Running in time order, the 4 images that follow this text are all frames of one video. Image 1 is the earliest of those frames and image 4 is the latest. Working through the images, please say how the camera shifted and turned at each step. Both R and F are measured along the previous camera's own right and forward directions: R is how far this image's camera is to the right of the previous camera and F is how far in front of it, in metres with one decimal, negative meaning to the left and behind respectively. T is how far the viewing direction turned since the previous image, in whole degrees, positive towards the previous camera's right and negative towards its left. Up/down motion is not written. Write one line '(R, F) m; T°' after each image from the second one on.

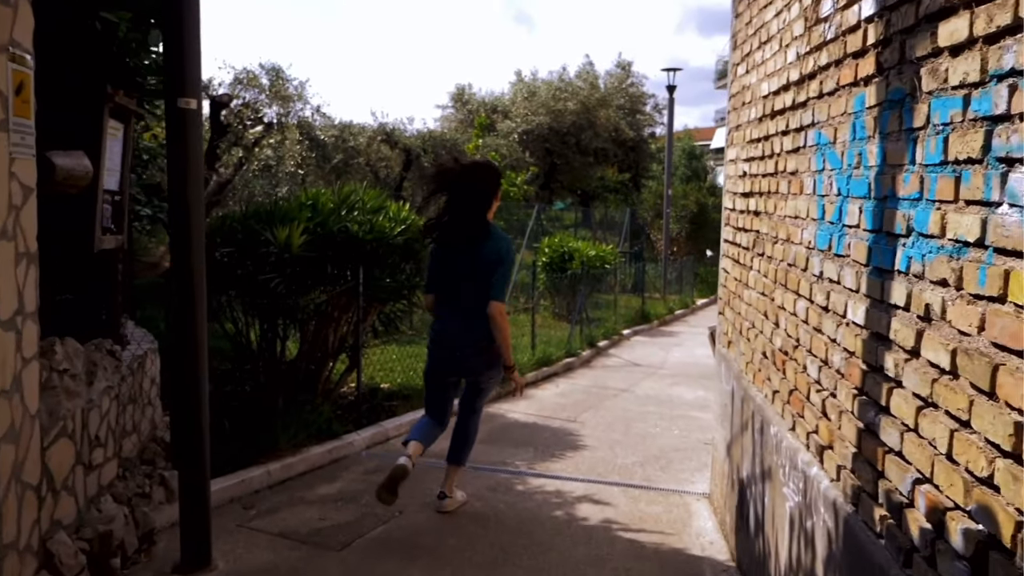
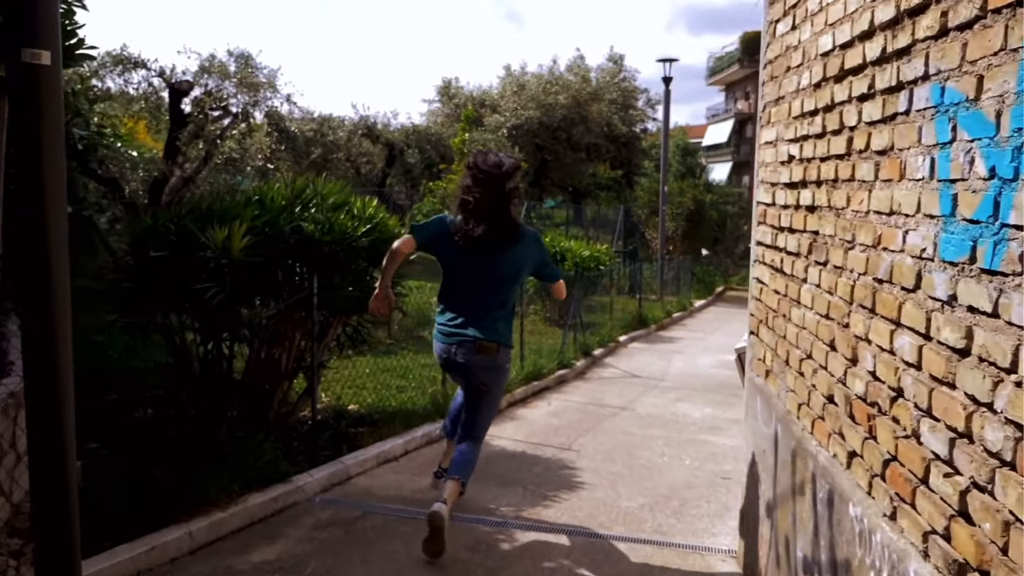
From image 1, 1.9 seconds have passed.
(0.0, +1.0) m; +1°
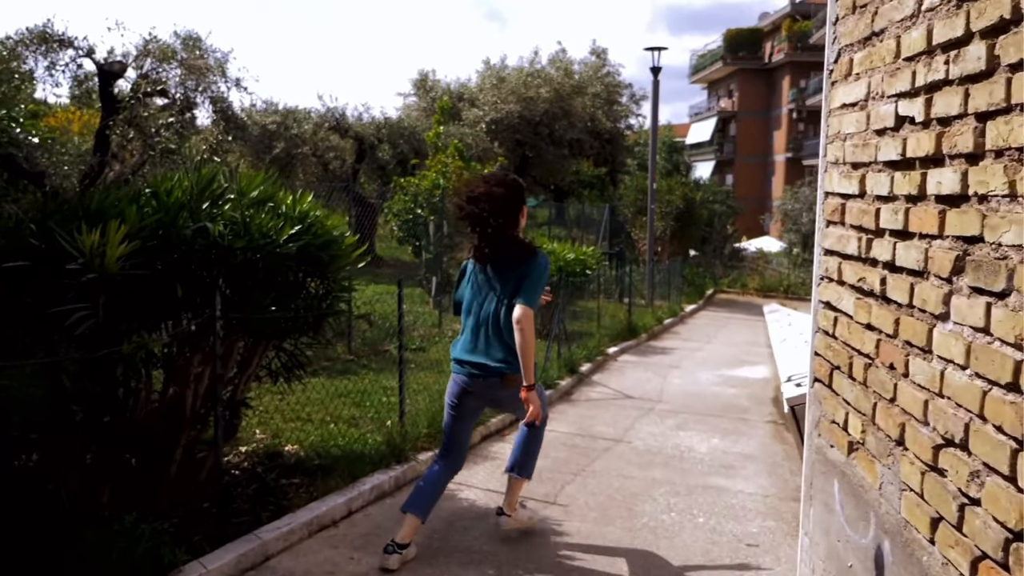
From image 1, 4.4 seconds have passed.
(+0.1, +1.2) m; +1°
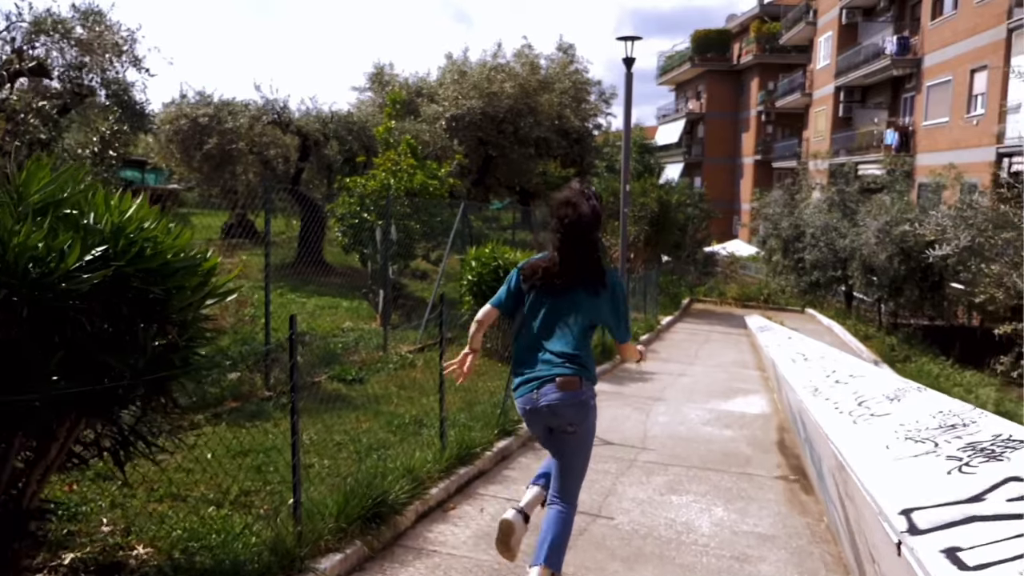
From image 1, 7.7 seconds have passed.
(+0.1, +1.6) m; +2°
